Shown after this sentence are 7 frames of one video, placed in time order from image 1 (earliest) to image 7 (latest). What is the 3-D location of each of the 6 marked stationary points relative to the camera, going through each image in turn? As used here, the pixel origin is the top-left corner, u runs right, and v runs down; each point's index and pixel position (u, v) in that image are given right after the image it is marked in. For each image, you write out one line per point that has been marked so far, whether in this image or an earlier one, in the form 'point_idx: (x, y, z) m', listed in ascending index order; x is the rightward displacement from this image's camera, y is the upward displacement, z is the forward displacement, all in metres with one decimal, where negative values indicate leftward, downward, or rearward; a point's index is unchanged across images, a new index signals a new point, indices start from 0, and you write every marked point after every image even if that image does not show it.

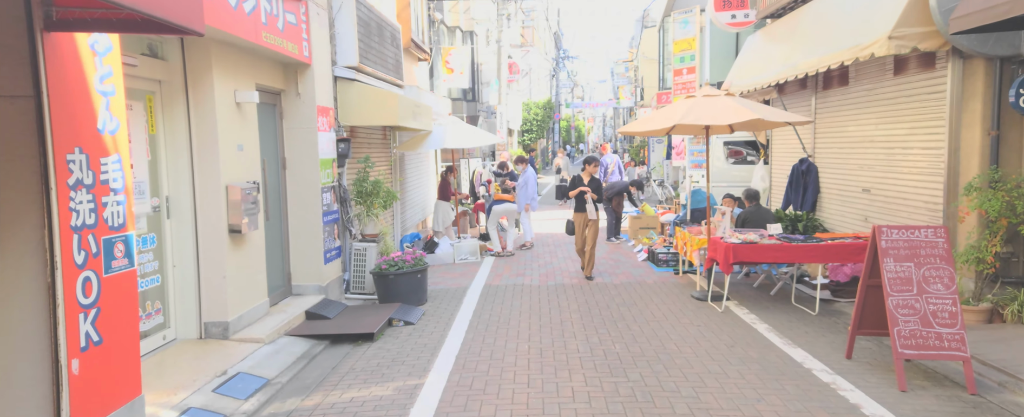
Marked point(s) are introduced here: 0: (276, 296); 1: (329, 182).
0: (-2.6, -0.9, +7.4) m
1: (-2.2, +0.3, +8.1) m
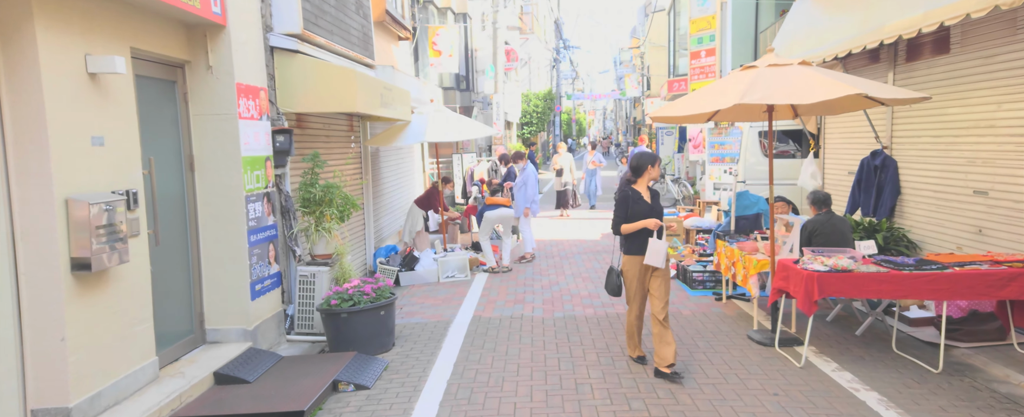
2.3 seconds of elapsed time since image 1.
0: (-2.6, -1.1, +5.3) m
1: (-2.2, +0.2, +6.0) m
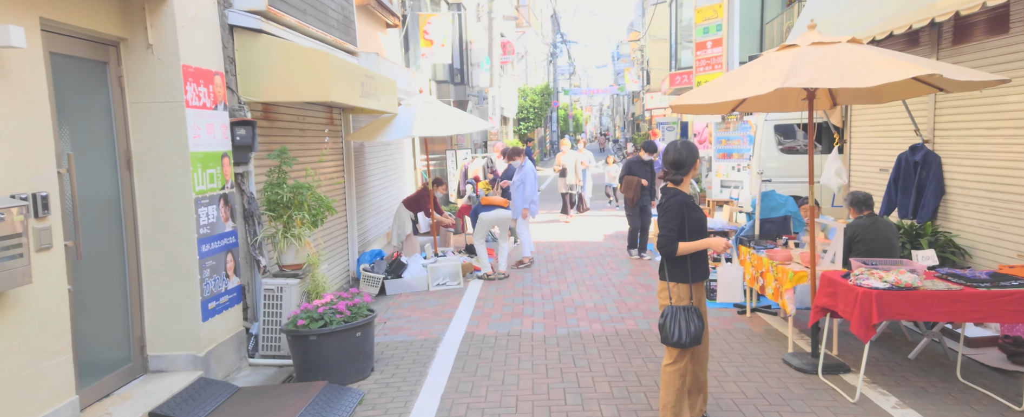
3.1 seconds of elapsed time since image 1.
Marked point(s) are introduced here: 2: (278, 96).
0: (-2.6, -1.1, +4.4) m
1: (-2.2, +0.2, +5.1) m
2: (-2.0, +1.0, +5.8) m
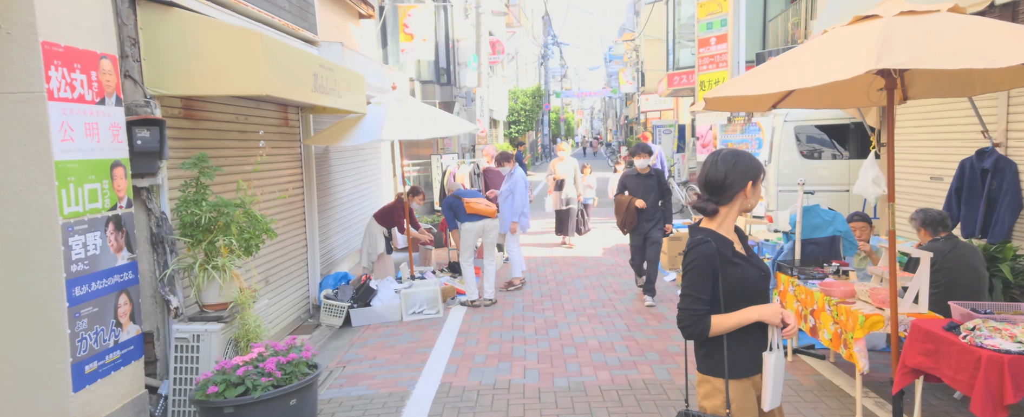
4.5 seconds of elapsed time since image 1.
0: (-2.7, -1.3, +3.1) m
1: (-2.3, 0.0, +3.8) m
2: (-2.1, +0.8, +4.5) m
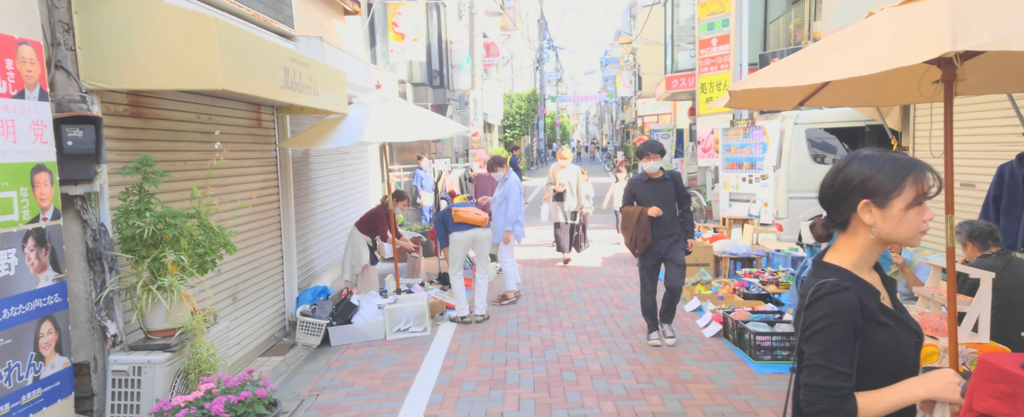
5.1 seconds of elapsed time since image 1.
0: (-2.7, -1.3, +2.5) m
1: (-2.4, -0.1, +3.2) m
2: (-2.1, +0.7, +4.0) m
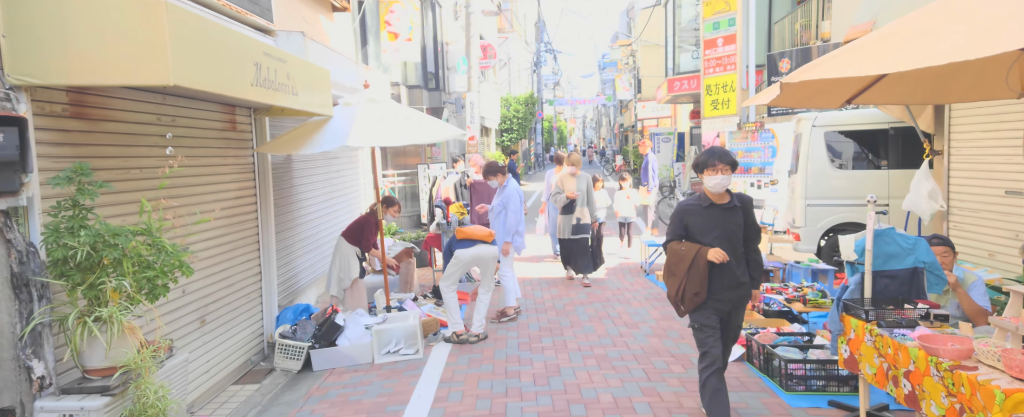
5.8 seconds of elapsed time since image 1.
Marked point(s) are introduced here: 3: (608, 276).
0: (-2.7, -1.4, +1.9) m
1: (-2.4, -0.1, +2.6) m
2: (-2.1, +0.7, +3.4) m
3: (+1.3, -0.9, +9.4) m
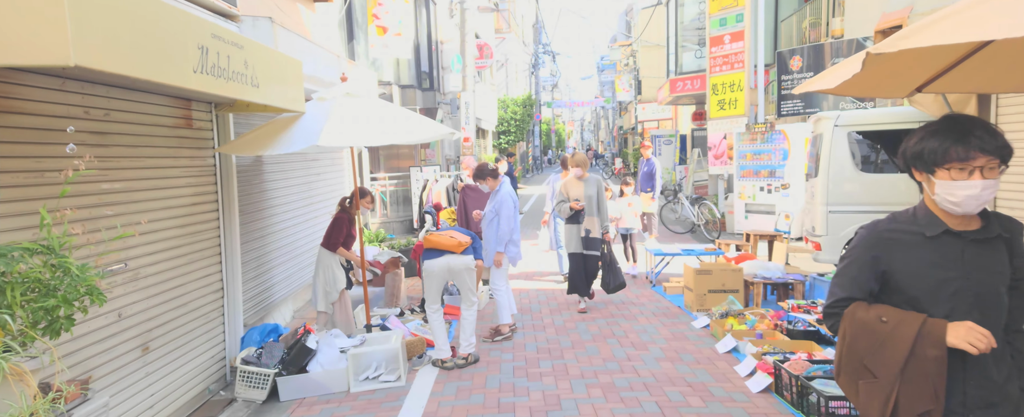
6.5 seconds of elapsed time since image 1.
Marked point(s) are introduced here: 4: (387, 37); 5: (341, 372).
0: (-2.7, -1.4, +1.2) m
1: (-2.4, -0.2, +1.9) m
2: (-2.2, +0.6, +2.7) m
3: (+1.3, -1.0, +8.7) m
4: (-2.1, +2.9, +11.4) m
5: (-1.4, -1.3, +5.4) m
